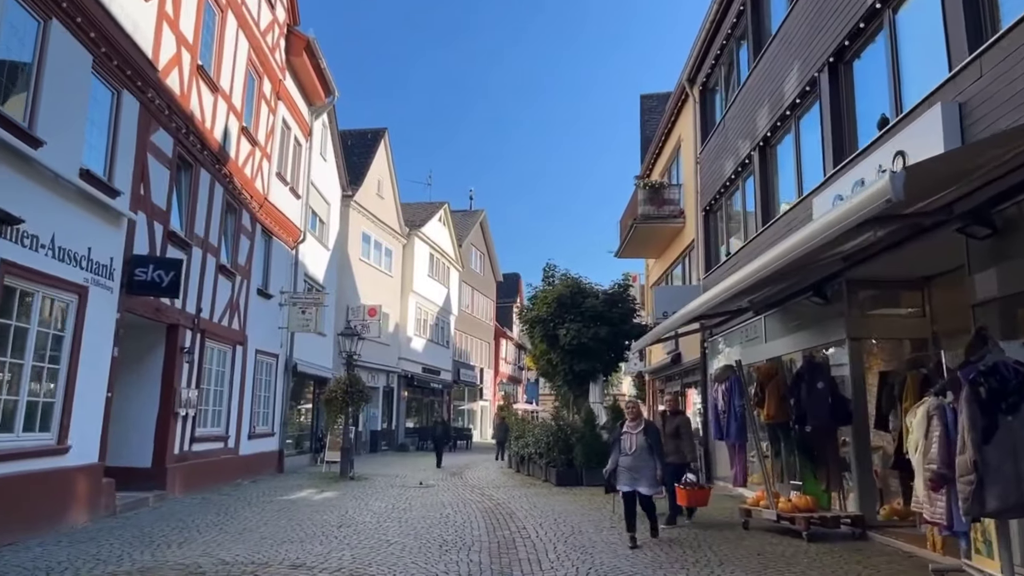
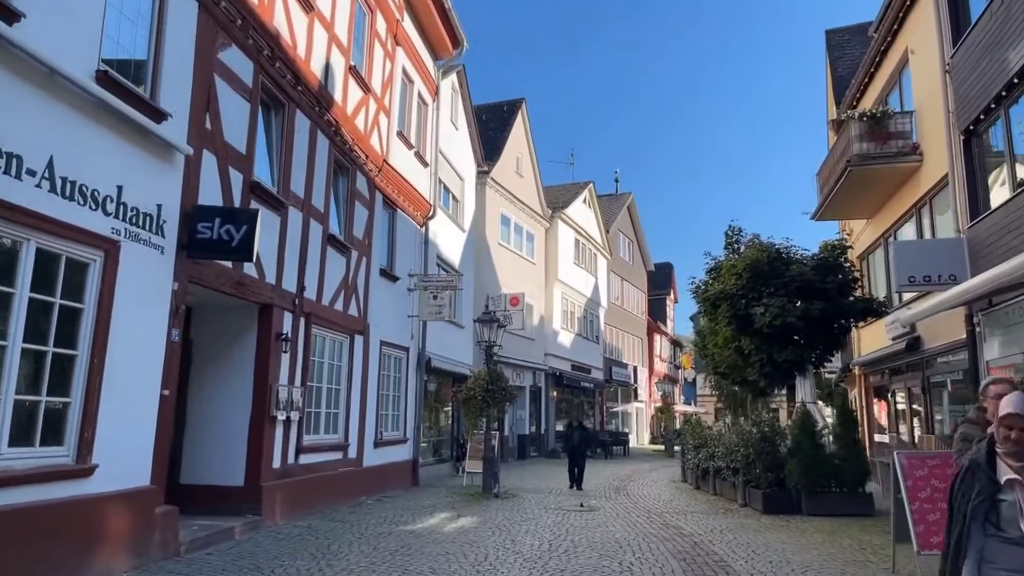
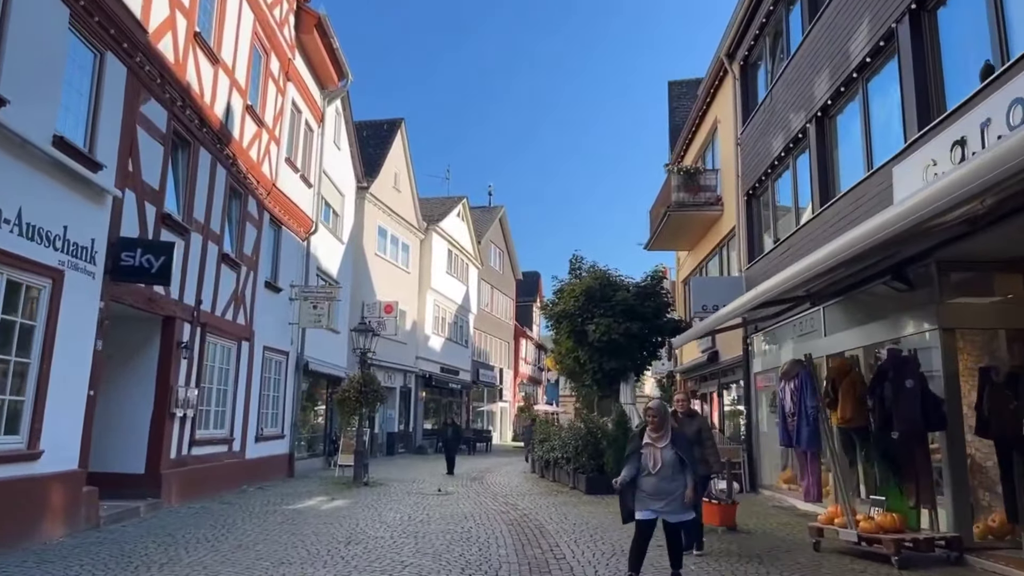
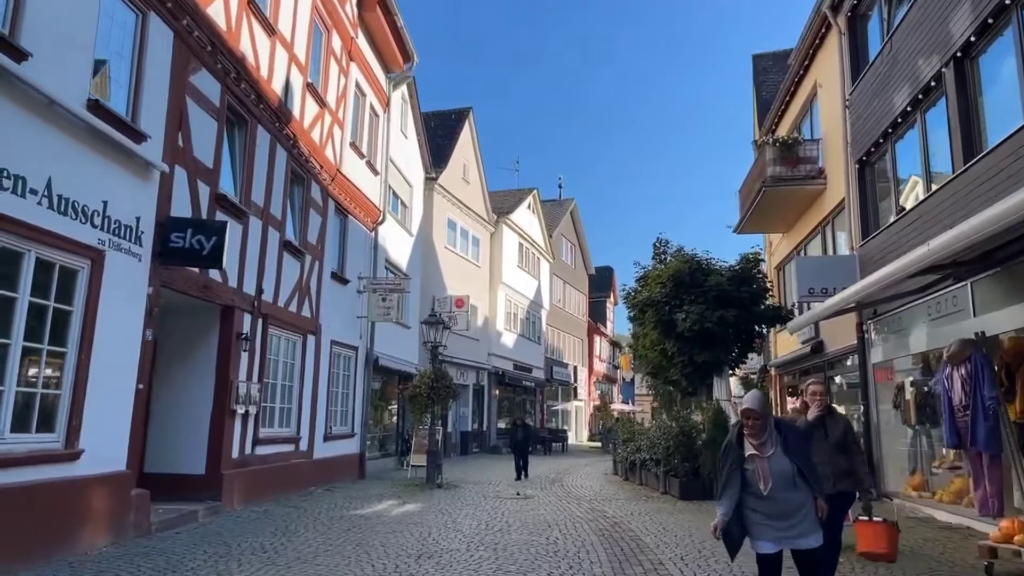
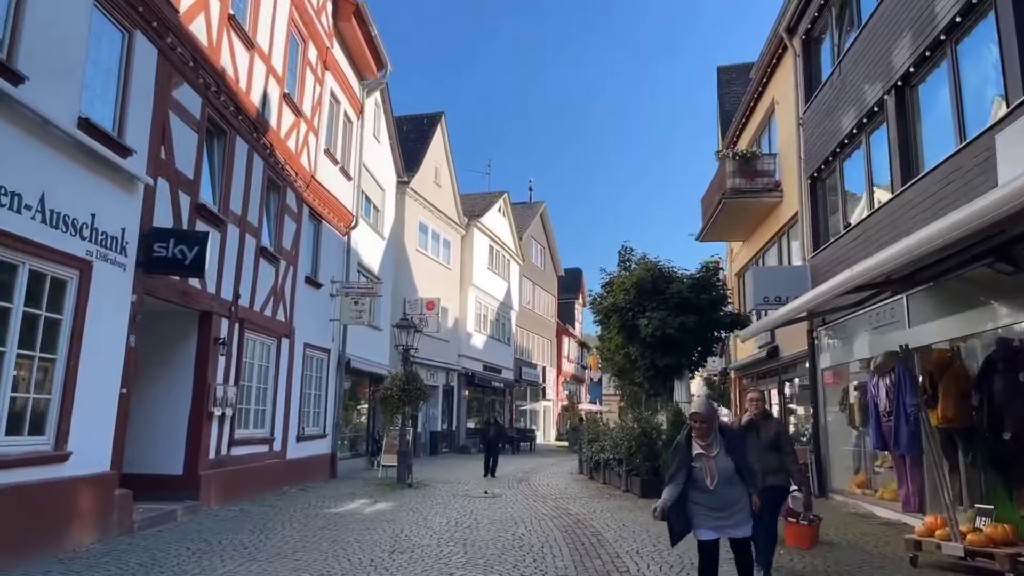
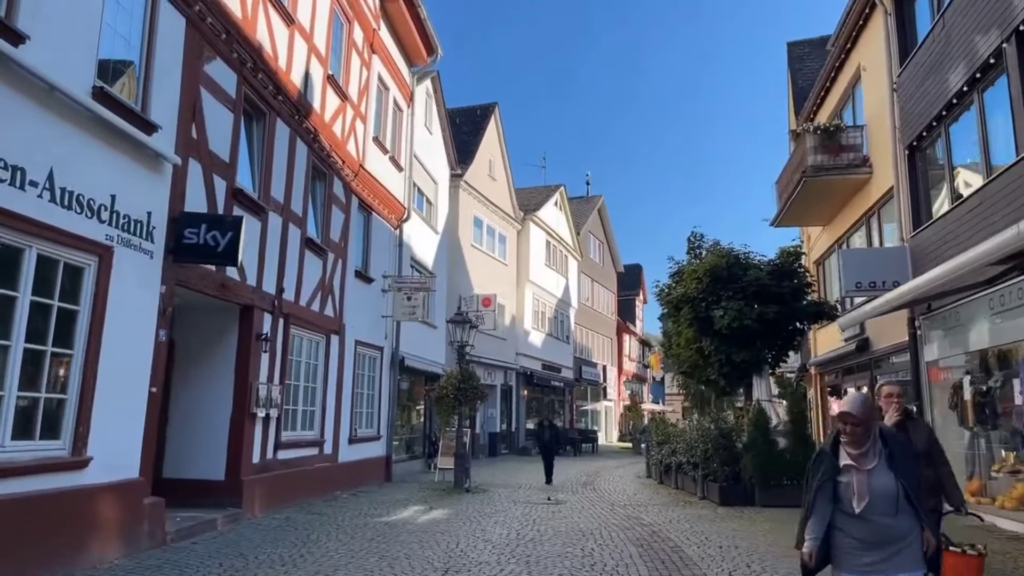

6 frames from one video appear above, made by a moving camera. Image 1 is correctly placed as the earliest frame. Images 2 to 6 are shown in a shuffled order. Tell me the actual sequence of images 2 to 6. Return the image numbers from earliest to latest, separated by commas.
3, 5, 4, 6, 2
